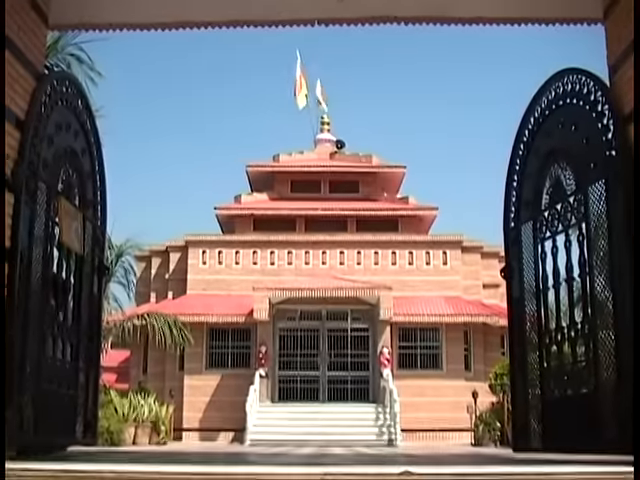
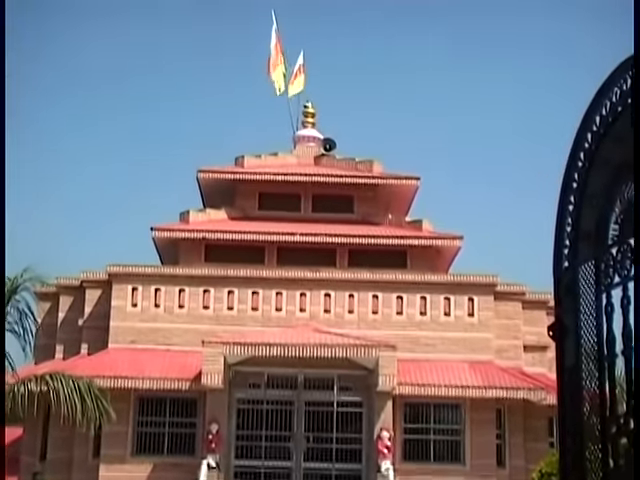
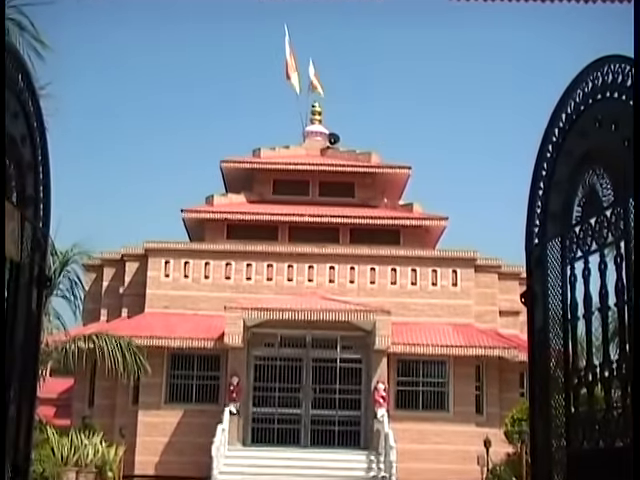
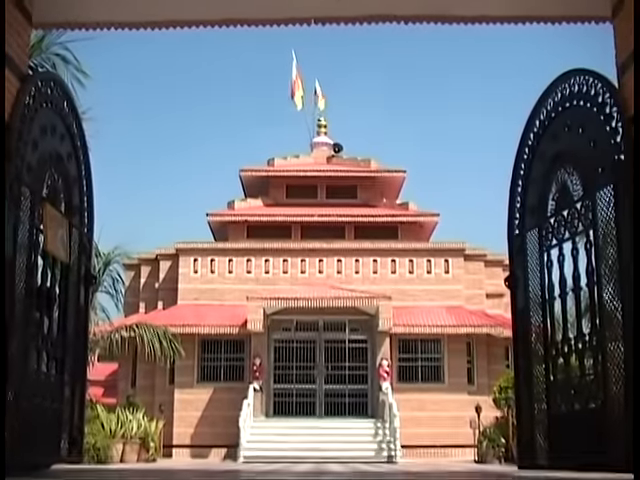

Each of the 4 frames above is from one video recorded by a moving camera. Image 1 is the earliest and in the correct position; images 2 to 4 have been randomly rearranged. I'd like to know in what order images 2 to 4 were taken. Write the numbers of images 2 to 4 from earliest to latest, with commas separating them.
4, 3, 2
